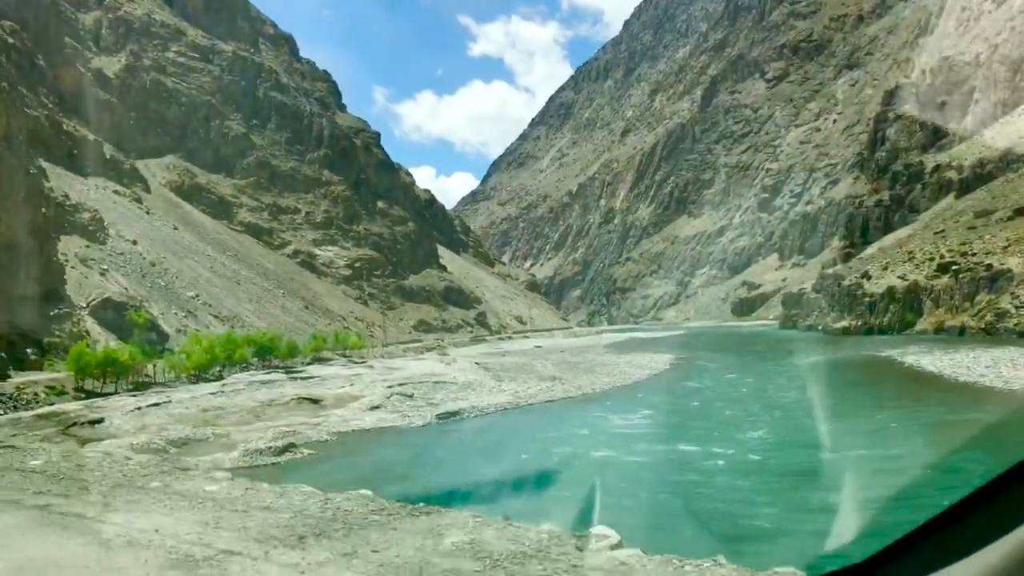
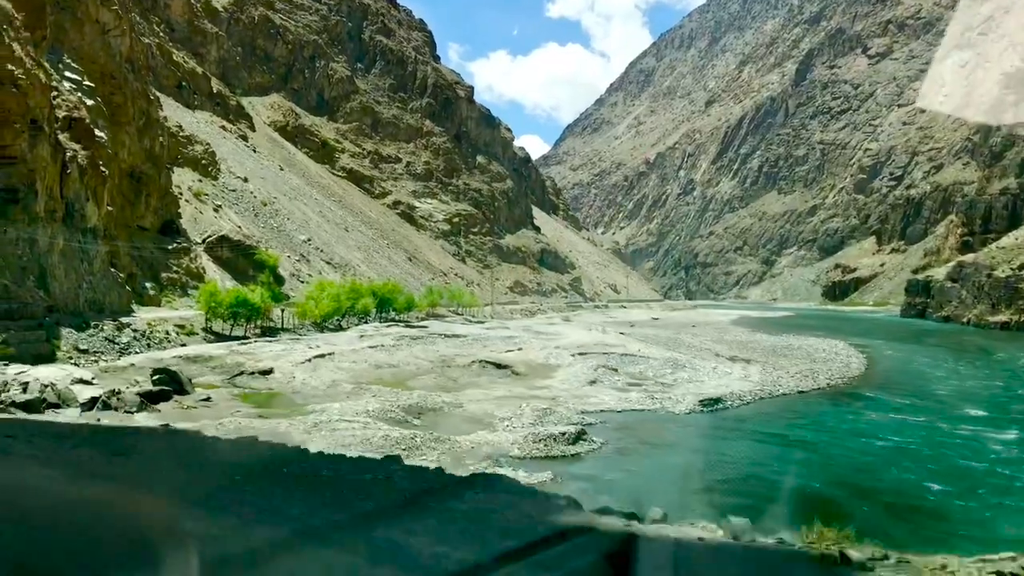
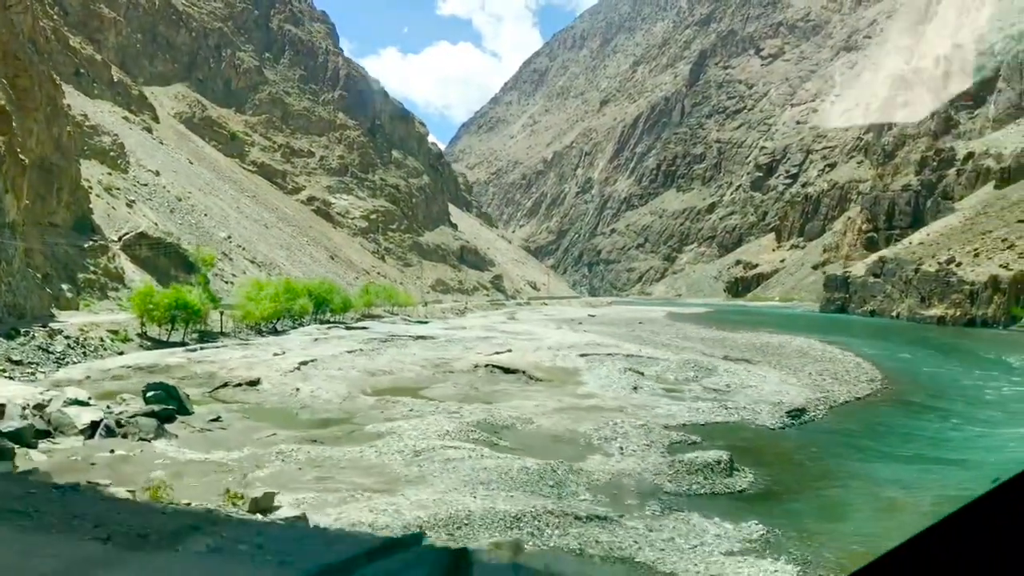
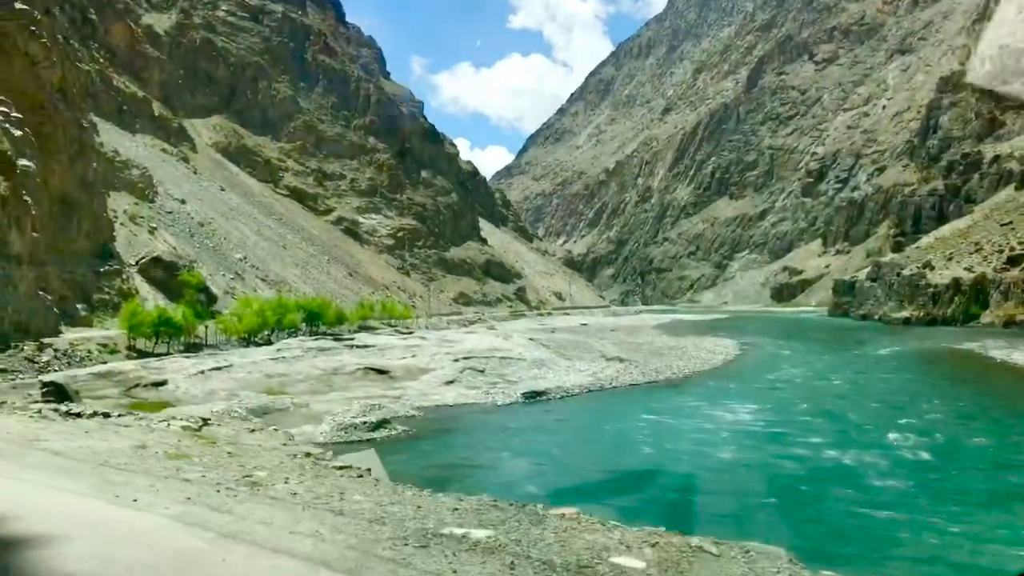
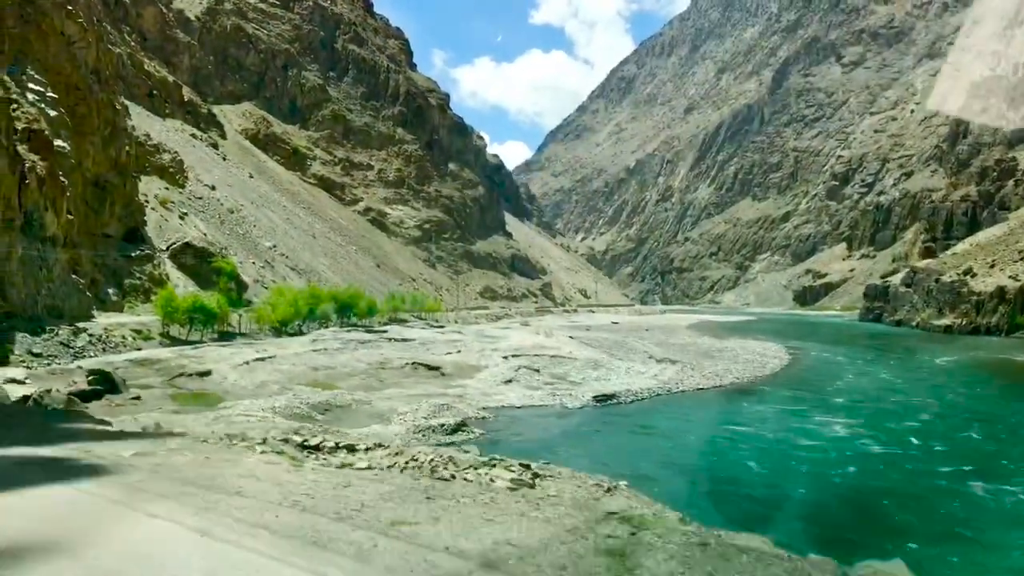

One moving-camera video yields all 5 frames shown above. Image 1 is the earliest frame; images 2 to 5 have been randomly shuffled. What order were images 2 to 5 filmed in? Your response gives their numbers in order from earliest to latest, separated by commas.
4, 5, 2, 3
